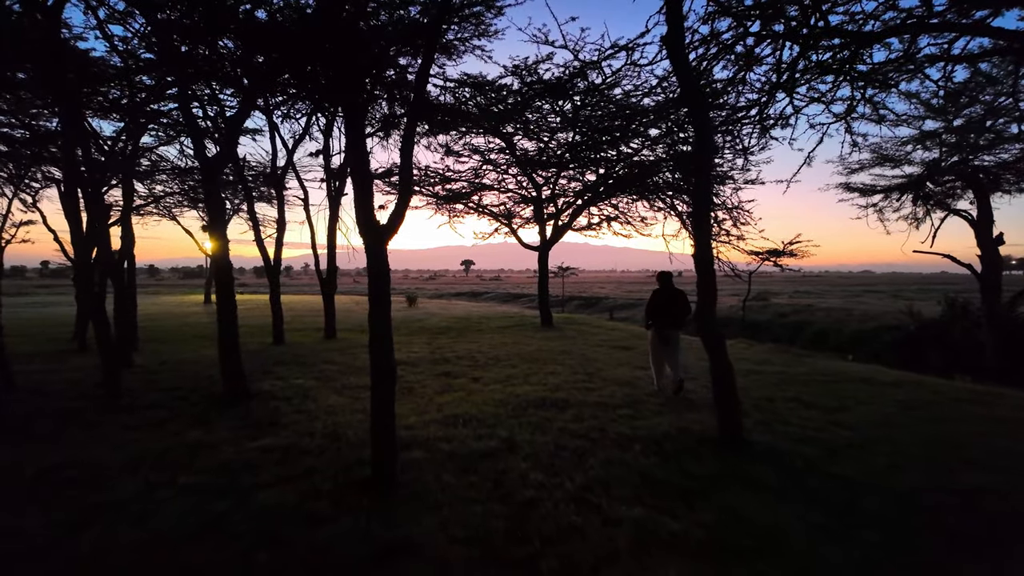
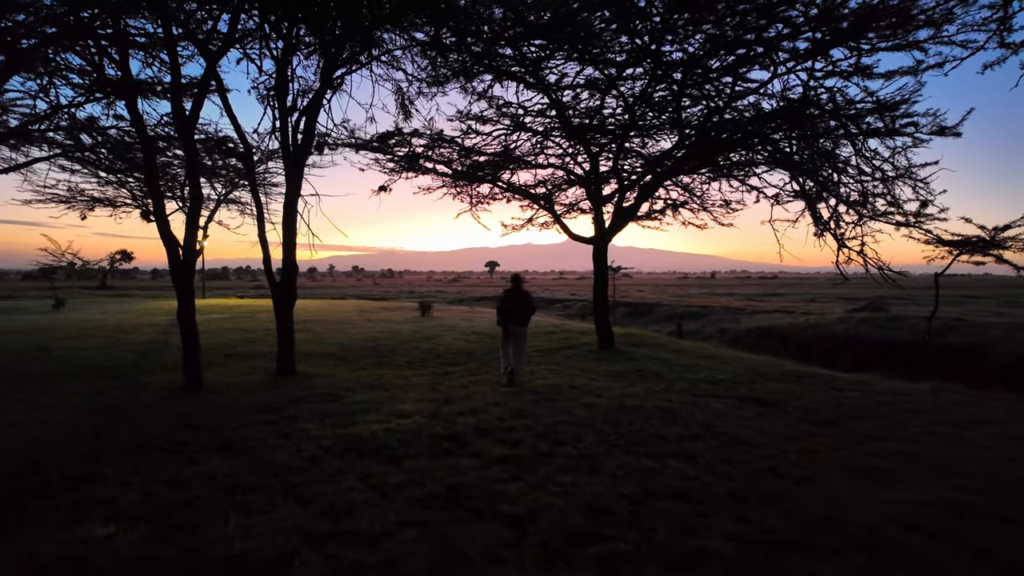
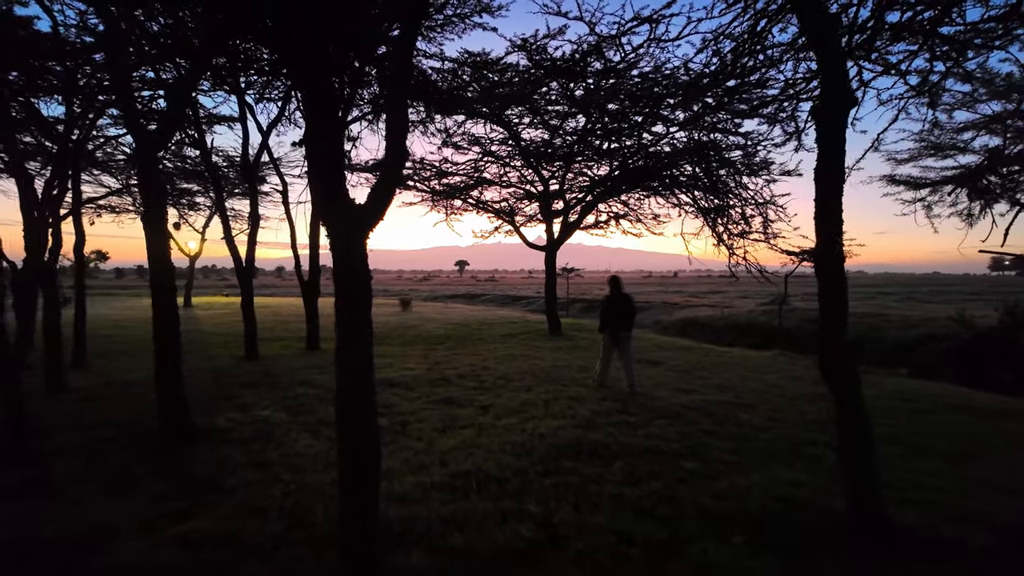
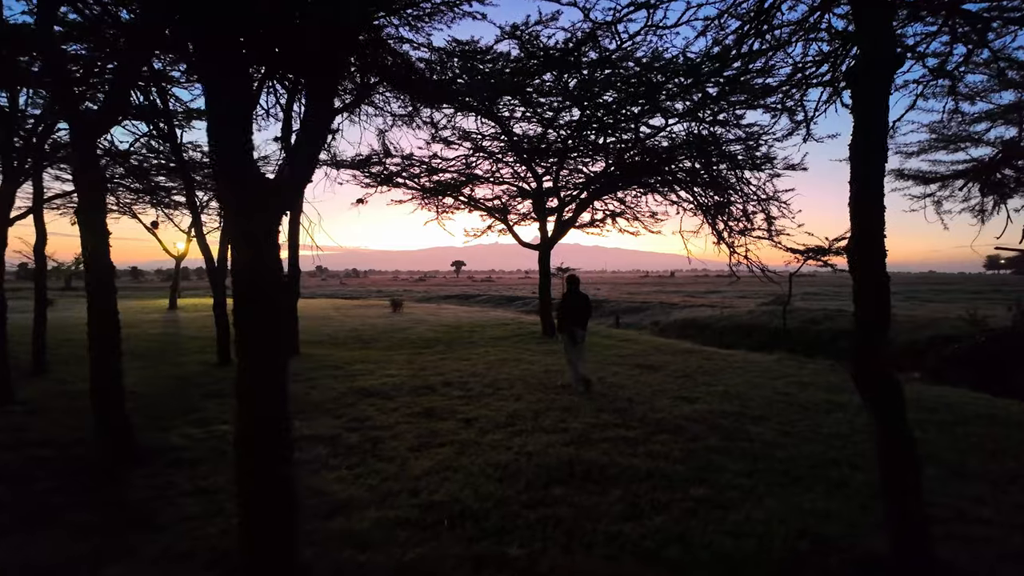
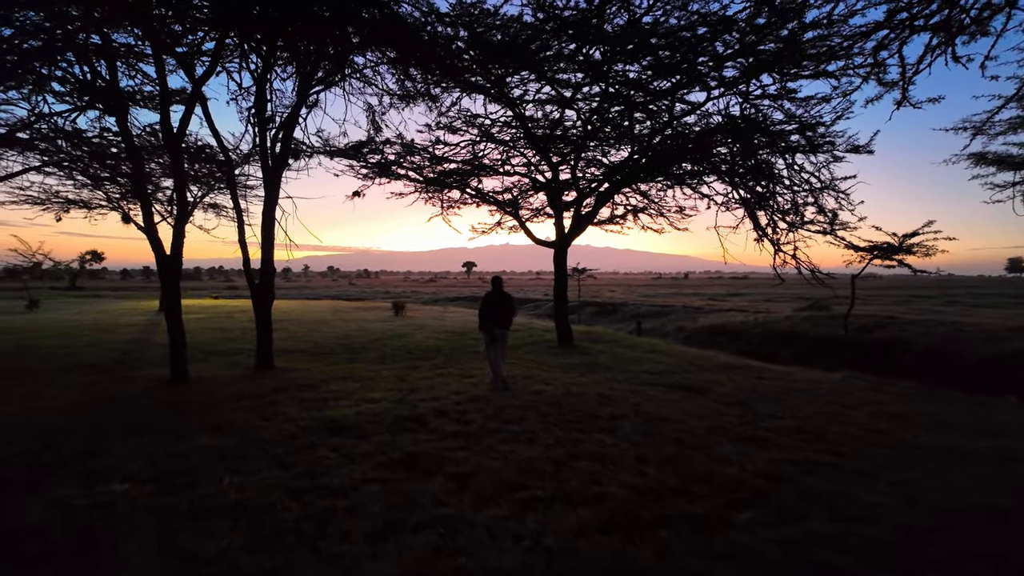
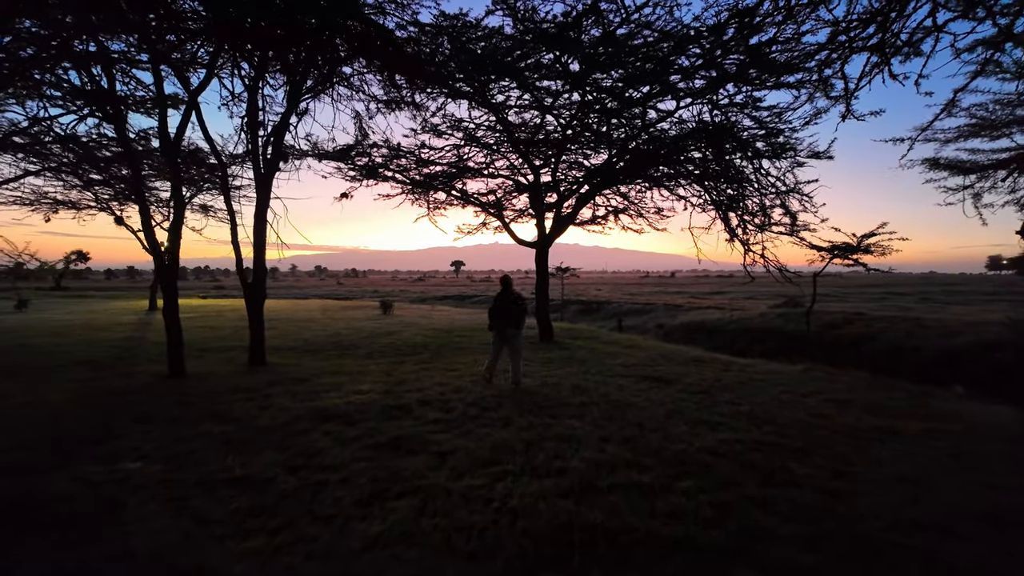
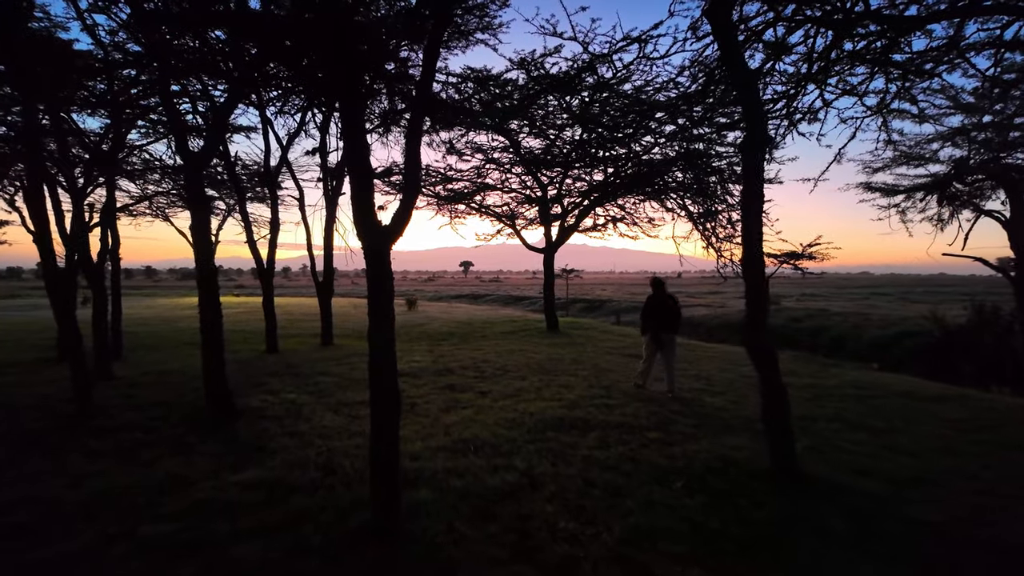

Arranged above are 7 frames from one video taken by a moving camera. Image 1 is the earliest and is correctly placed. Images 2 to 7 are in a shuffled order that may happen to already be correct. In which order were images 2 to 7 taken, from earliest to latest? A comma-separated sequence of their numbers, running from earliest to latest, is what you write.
7, 3, 4, 6, 5, 2
